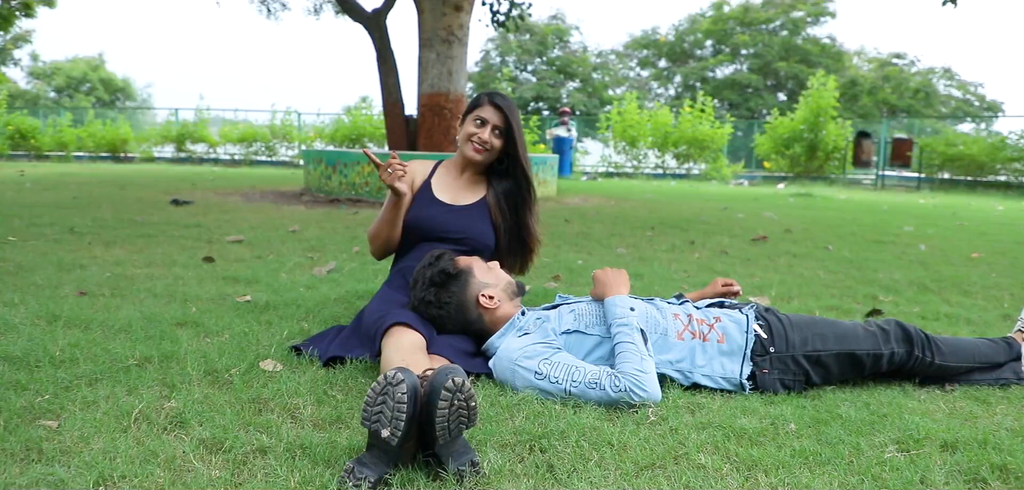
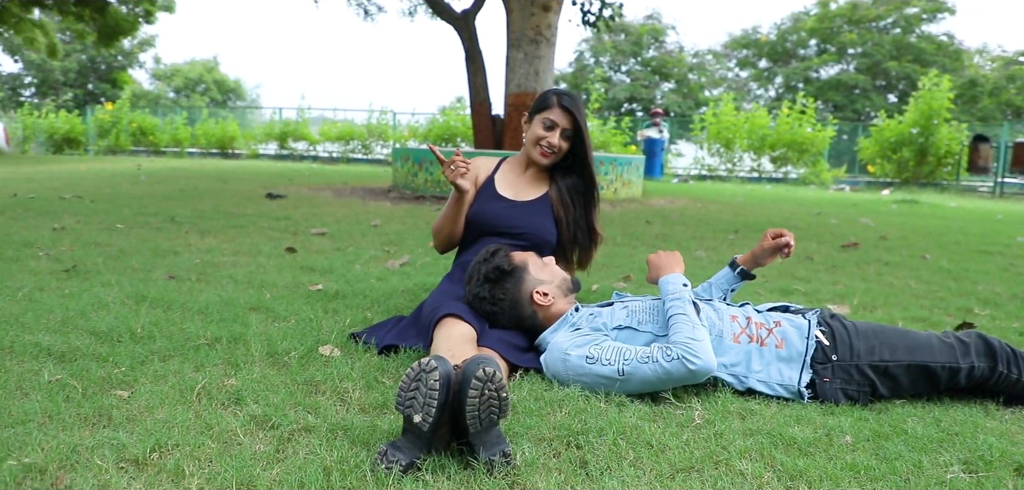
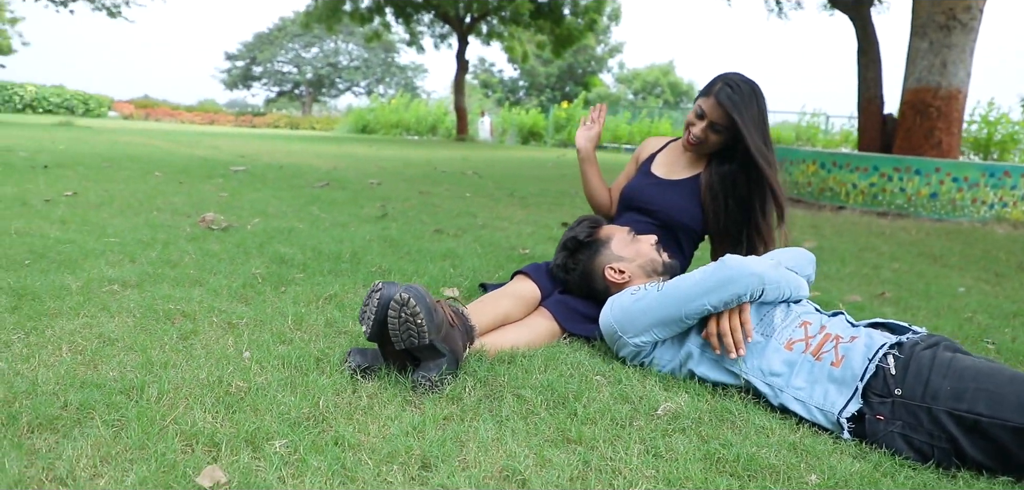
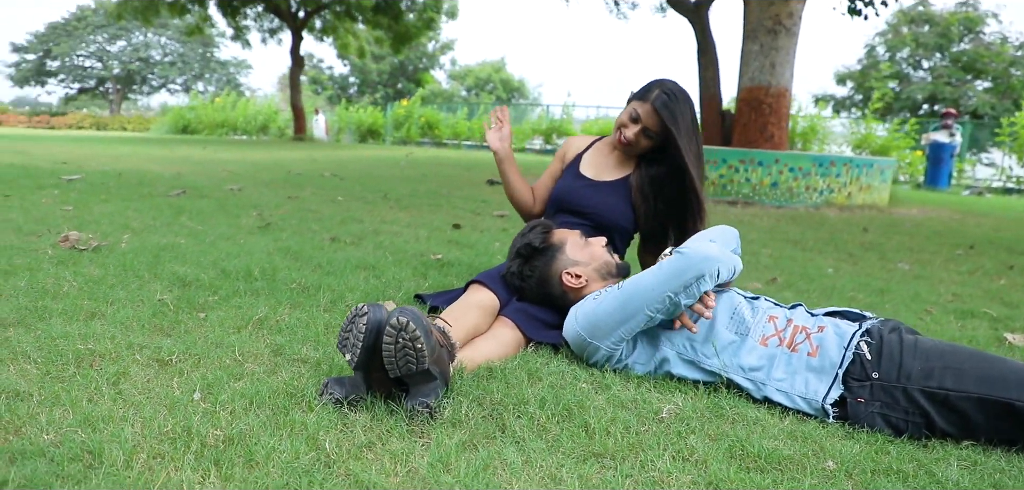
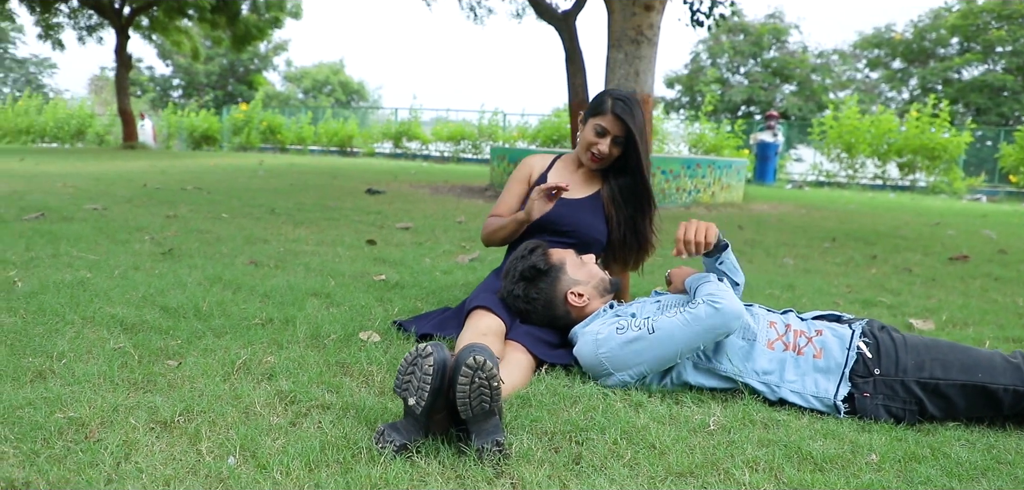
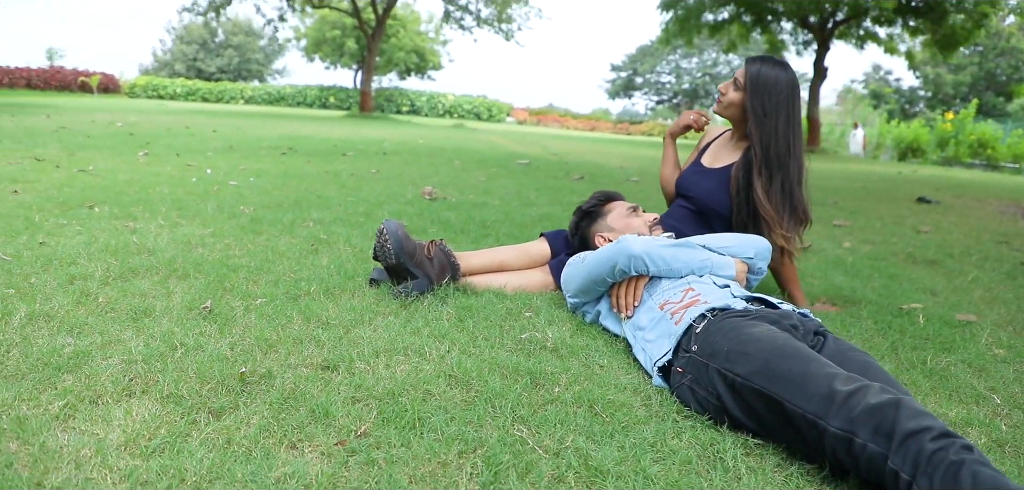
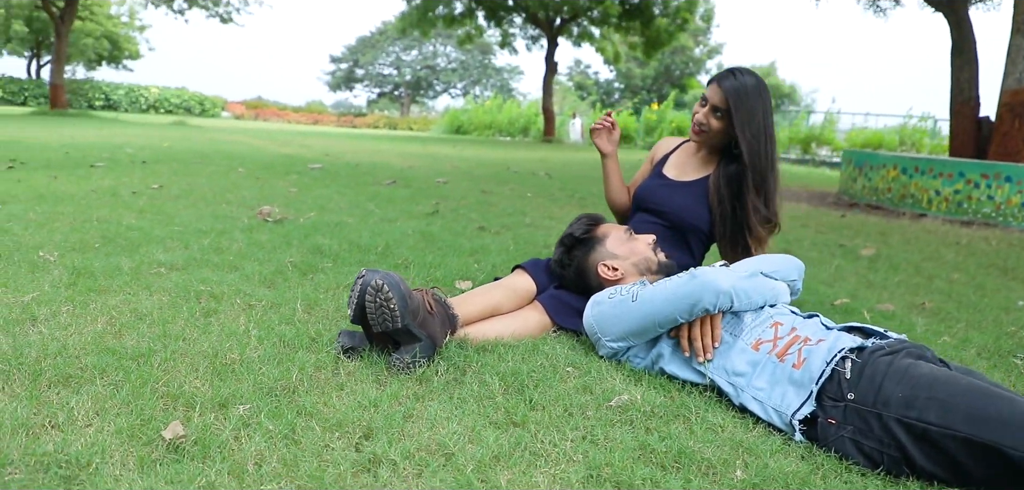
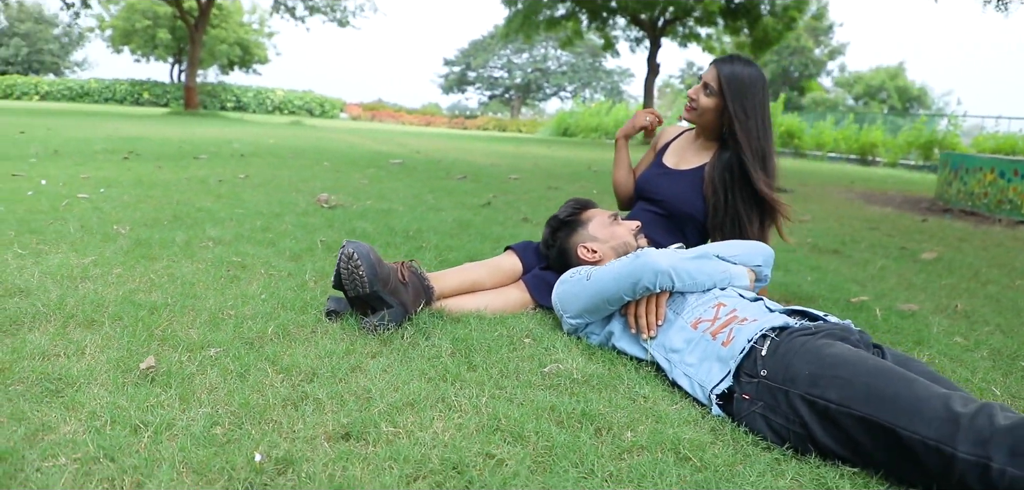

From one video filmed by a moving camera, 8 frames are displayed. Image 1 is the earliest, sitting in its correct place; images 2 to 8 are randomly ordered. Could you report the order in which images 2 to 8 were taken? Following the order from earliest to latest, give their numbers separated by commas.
2, 5, 4, 3, 7, 8, 6
